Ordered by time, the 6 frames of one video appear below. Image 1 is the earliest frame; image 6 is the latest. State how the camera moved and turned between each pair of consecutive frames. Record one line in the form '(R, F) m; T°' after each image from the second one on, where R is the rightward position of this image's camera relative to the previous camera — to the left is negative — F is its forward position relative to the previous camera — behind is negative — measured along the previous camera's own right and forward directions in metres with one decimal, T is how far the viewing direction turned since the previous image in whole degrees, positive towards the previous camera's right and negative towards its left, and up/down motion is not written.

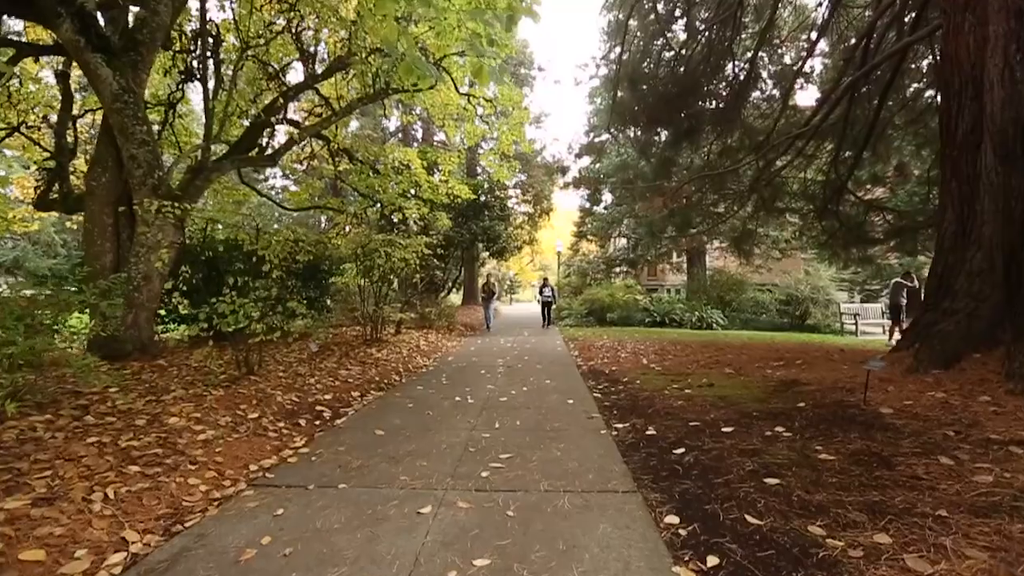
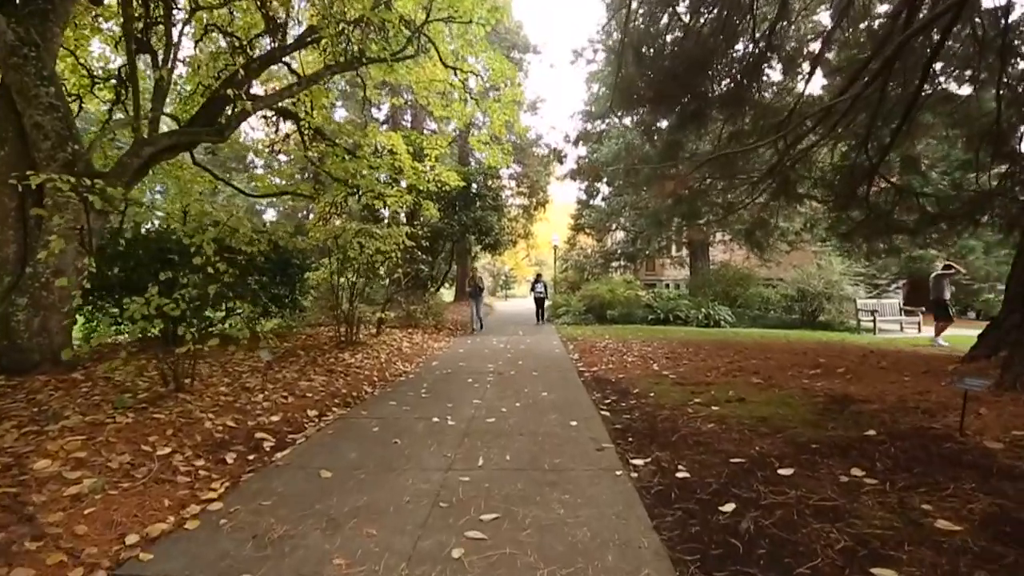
(+0.1, +1.0) m; +1°
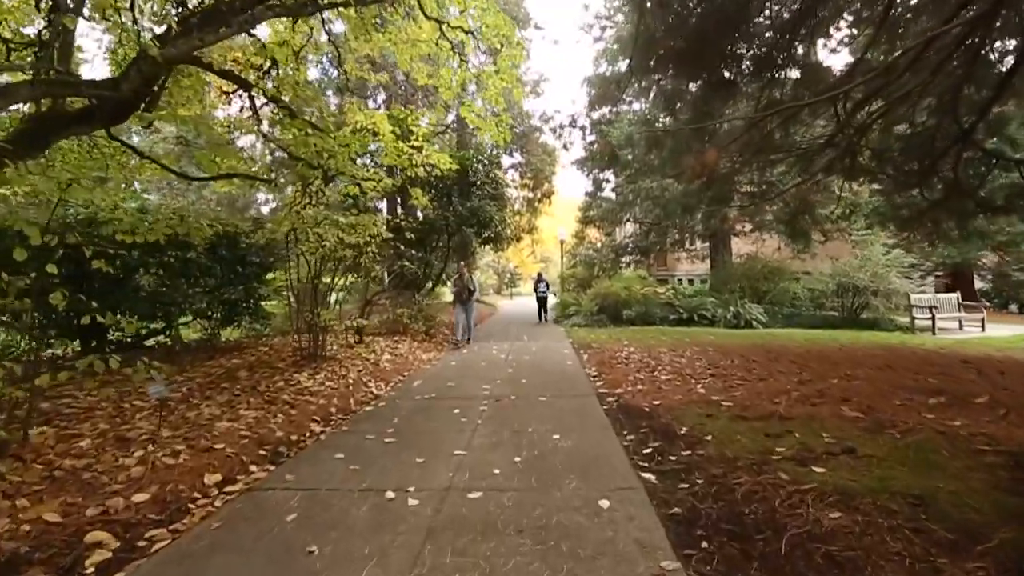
(+0.1, +1.7) m; -1°
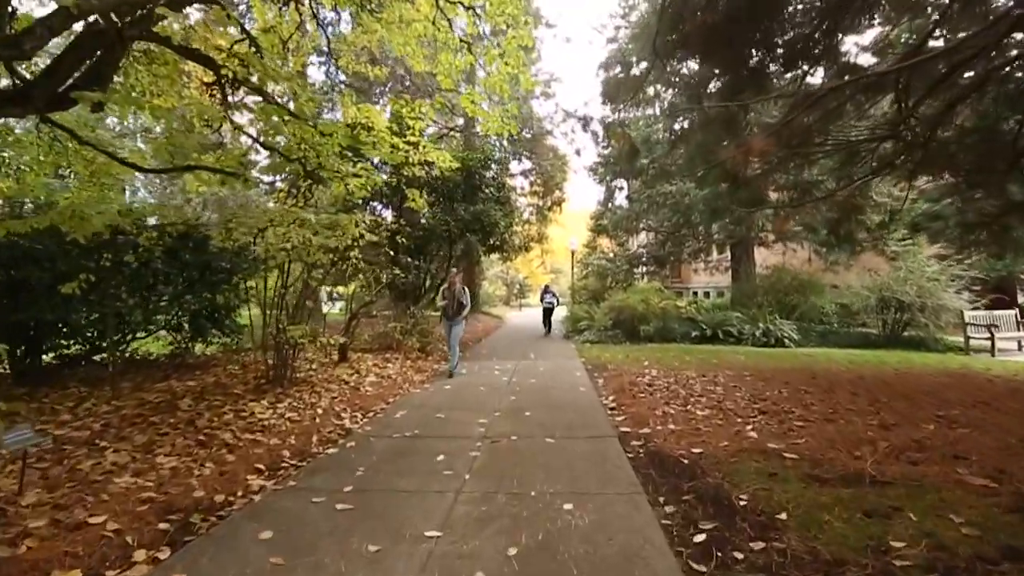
(+0.1, +1.1) m; -1°
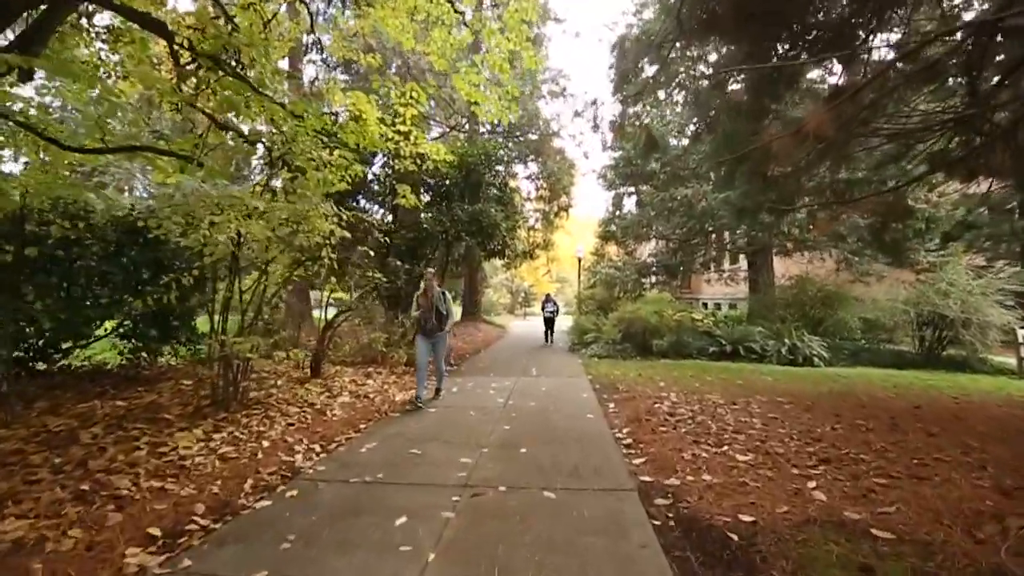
(+0.1, +1.0) m; -1°
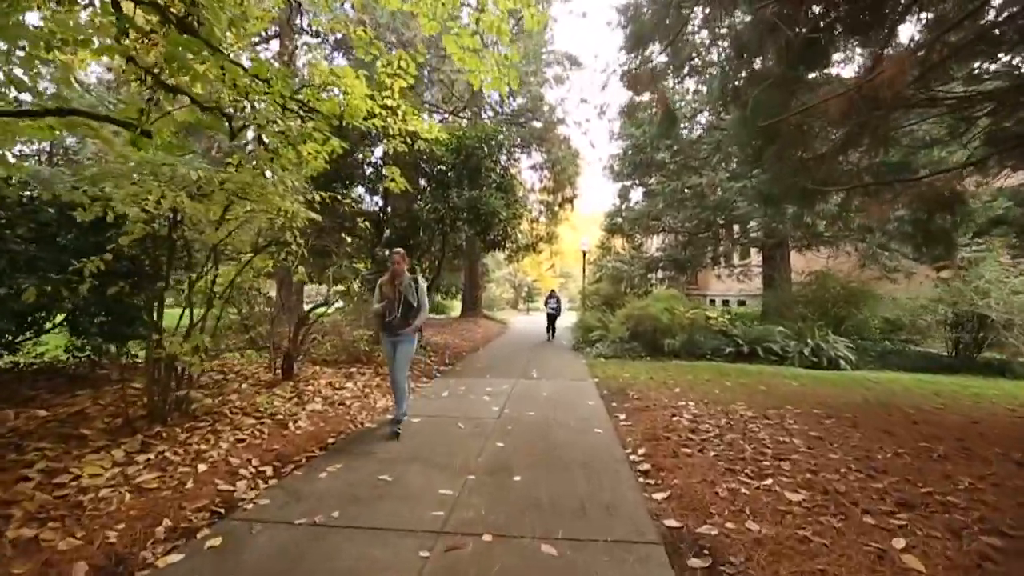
(+0.1, +0.8) m; 0°
